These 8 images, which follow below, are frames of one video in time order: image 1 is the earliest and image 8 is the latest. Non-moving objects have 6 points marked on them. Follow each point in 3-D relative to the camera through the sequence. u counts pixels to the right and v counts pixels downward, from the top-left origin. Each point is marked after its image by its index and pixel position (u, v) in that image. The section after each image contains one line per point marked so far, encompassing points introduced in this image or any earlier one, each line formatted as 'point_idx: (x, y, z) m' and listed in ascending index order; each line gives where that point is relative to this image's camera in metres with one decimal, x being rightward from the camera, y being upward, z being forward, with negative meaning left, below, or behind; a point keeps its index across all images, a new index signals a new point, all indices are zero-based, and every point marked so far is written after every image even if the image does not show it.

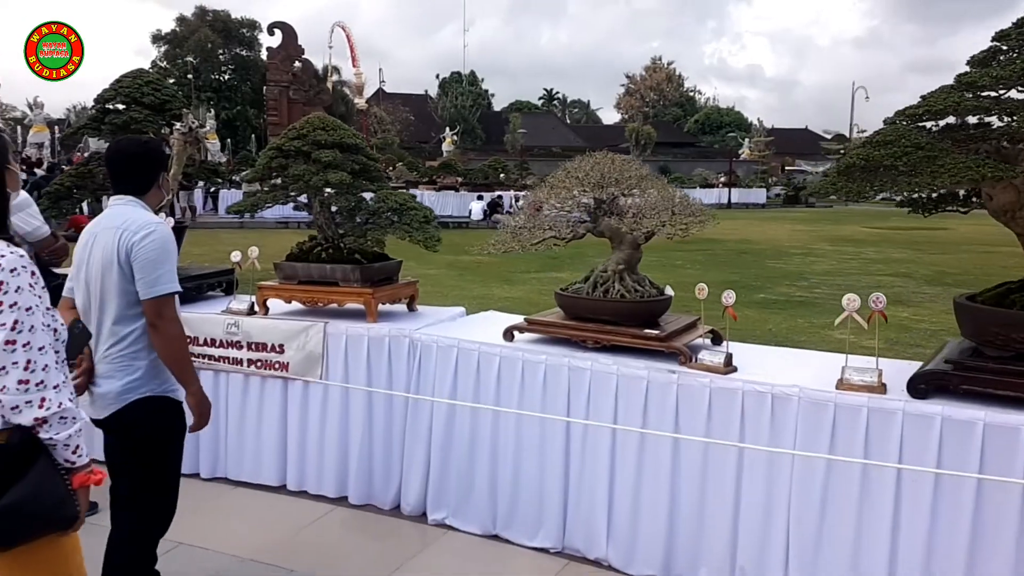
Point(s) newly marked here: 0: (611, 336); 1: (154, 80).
0: (+0.3, -0.2, +2.8) m
1: (-1.7, +1.0, +3.9) m
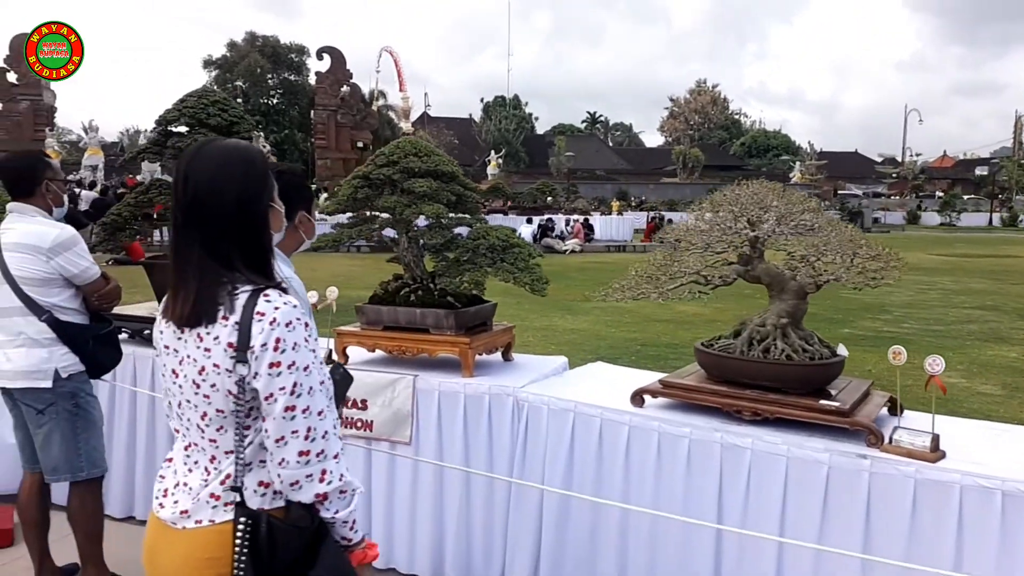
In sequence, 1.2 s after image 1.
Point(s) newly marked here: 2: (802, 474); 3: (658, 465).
0: (+0.7, -0.3, +2.3) m
1: (-1.3, +0.8, +3.5) m
2: (+0.8, -0.5, +2.2) m
3: (+0.4, -0.5, +2.4) m
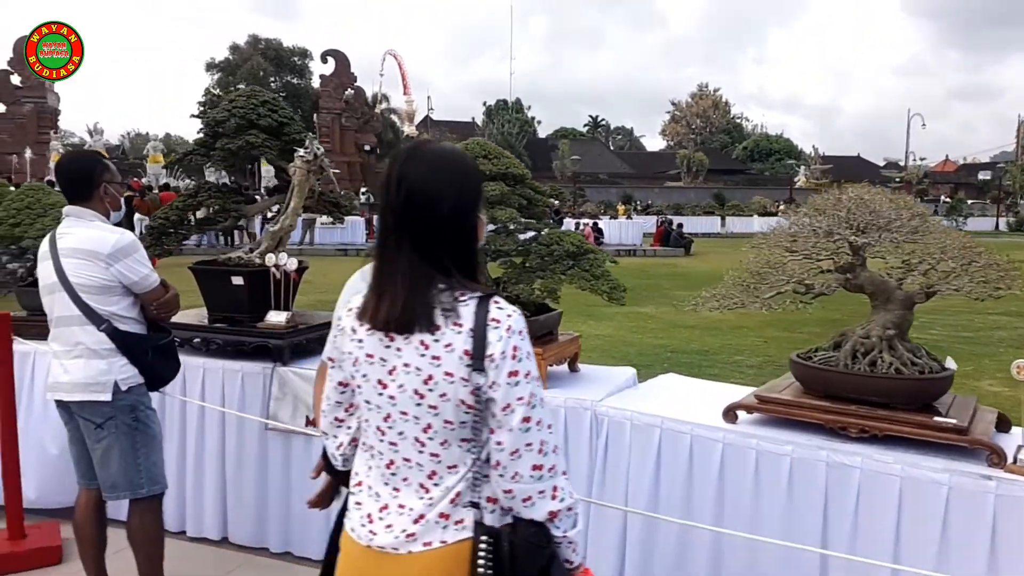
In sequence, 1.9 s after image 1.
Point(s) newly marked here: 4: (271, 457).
0: (+1.0, -0.4, +2.1) m
1: (-1.0, +0.8, +3.4) m
2: (+1.0, -0.5, +2.0) m
3: (+0.7, -0.5, +2.3) m
4: (-0.9, -0.6, +3.1) m
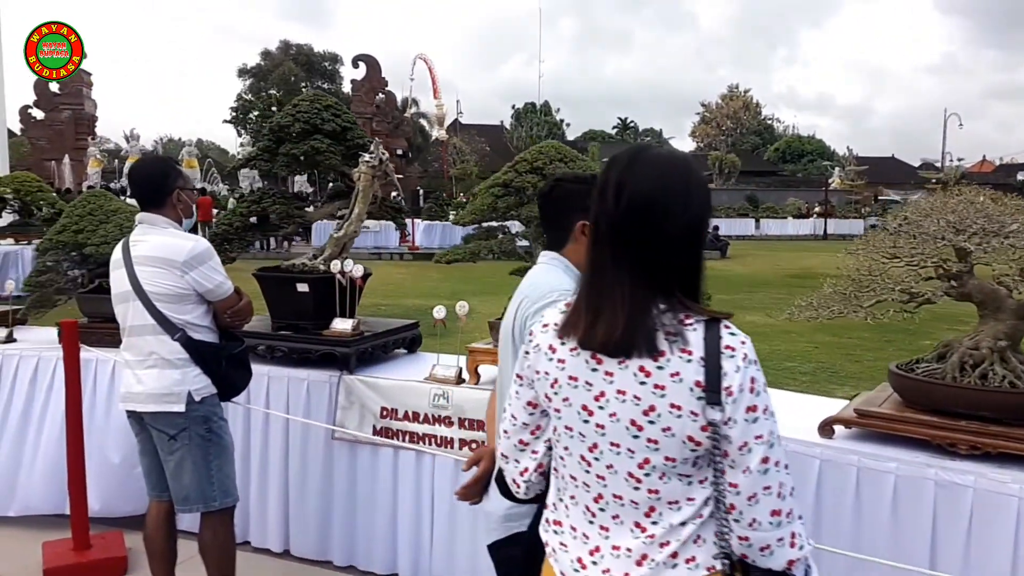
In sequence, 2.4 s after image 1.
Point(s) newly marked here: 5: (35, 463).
0: (+1.2, -0.4, +2.0) m
1: (-0.7, +0.8, +3.4) m
2: (+1.2, -0.5, +1.9) m
3: (+0.9, -0.6, +2.2) m
4: (-0.7, -0.7, +3.0) m
5: (-2.0, -0.7, +3.4) m
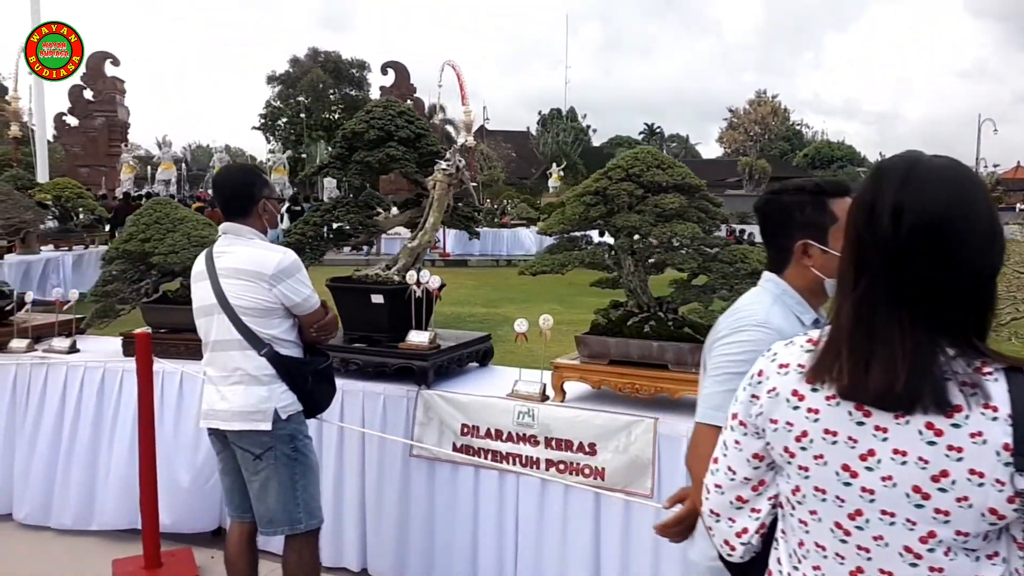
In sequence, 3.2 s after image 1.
0: (+1.5, -0.4, +1.9) m
1: (-0.4, +0.7, +3.3) m
2: (+1.5, -0.6, +1.8) m
3: (+1.2, -0.6, +2.0) m
4: (-0.4, -0.7, +2.9) m
5: (-1.7, -0.8, +3.4) m
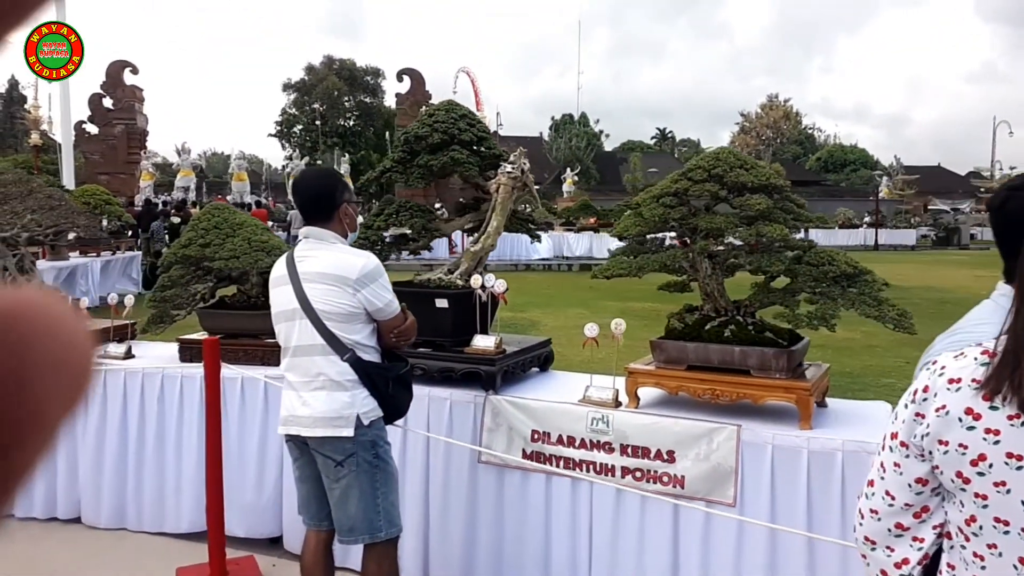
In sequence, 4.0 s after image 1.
0: (+1.7, -0.4, +1.8) m
1: (-0.2, +0.7, +3.2) m
2: (+1.7, -0.6, +1.7) m
3: (+1.4, -0.6, +1.9) m
4: (-0.1, -0.7, +2.9) m
5: (-1.4, -0.8, +3.3) m
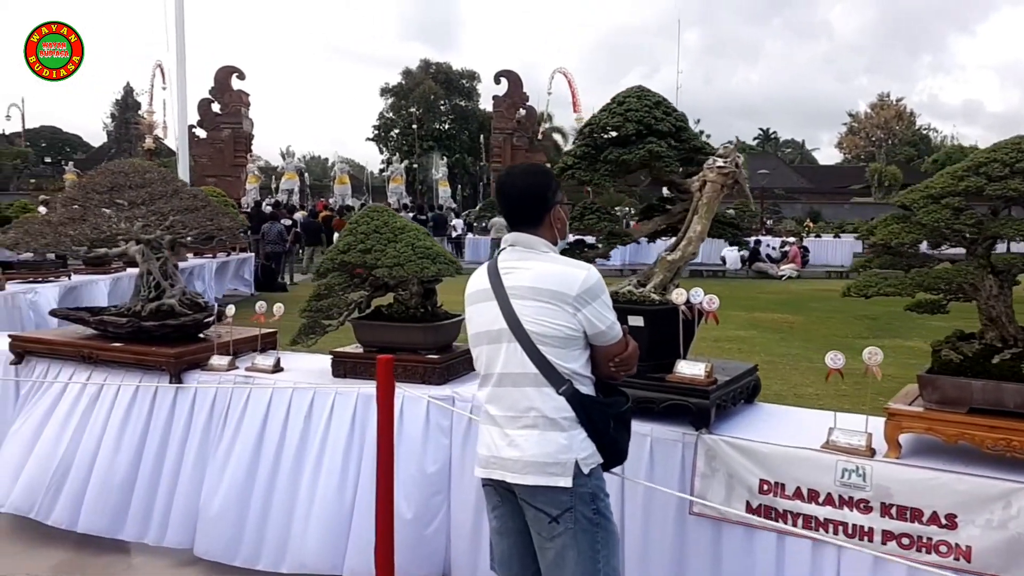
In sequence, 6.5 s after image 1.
0: (+2.2, -0.5, +1.2) m
1: (+0.5, +0.6, +2.8) m
2: (+2.3, -0.7, +1.1) m
3: (+2.0, -0.7, +1.3) m
4: (+0.5, -0.8, +2.4) m
5: (-0.7, -0.8, +3.0) m
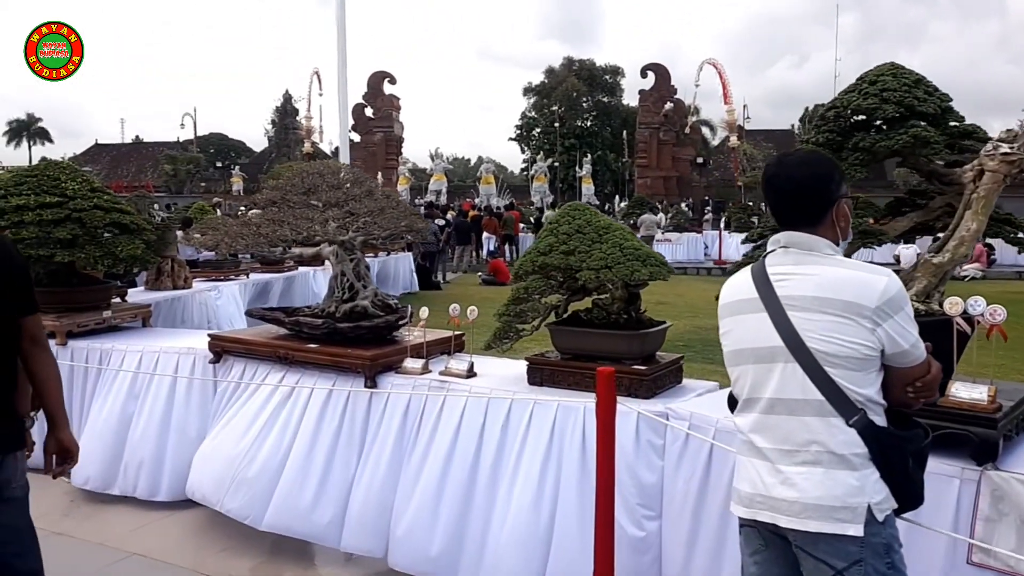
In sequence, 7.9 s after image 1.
0: (+2.6, -0.5, +0.5) m
1: (+1.2, +0.6, +2.4) m
2: (+2.6, -0.7, +0.4) m
3: (+2.4, -0.7, +0.7) m
4: (+1.2, -0.8, +2.1) m
5: (0.0, -0.9, +2.9) m
